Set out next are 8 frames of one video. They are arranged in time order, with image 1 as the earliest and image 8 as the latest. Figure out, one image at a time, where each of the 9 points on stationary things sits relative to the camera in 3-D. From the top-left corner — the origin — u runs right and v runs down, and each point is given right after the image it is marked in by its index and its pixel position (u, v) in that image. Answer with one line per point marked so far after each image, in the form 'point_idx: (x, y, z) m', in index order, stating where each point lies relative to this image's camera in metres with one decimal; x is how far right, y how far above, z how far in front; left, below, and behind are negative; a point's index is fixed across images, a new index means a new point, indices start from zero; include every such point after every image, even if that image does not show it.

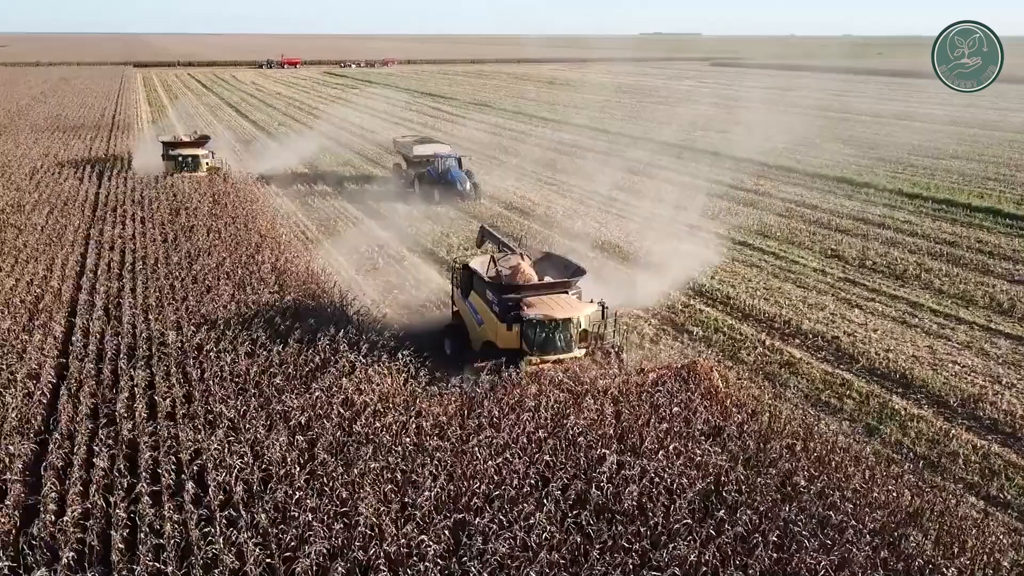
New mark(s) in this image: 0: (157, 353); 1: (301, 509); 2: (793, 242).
0: (-4.2, -0.7, +9.6) m
1: (-1.7, -1.8, +6.5) m
2: (+6.5, +1.1, +19.0) m
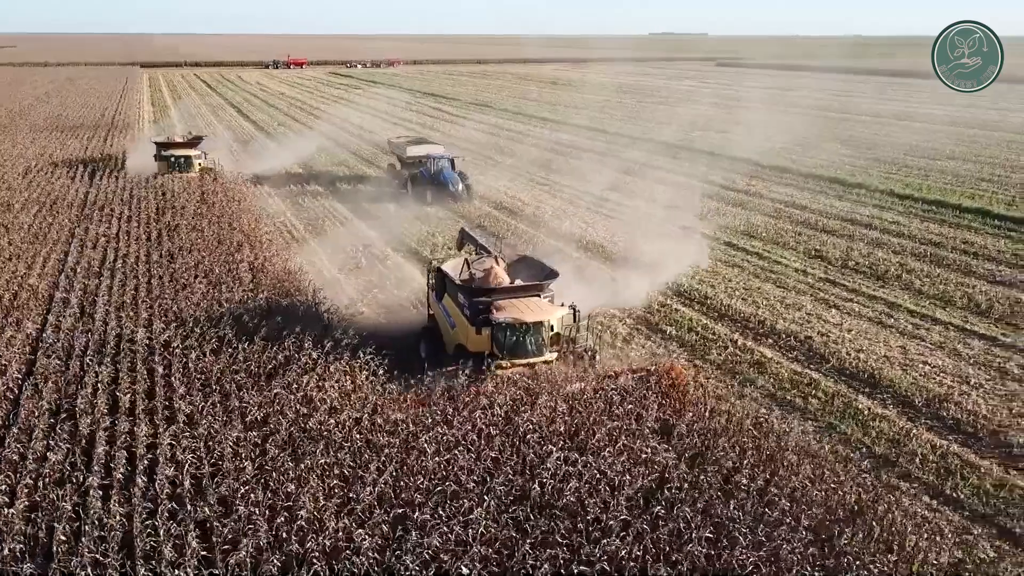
0: (-4.7, -0.7, +9.8) m
1: (-2.2, -1.8, +6.6) m
2: (+6.2, +1.1, +19.1) m
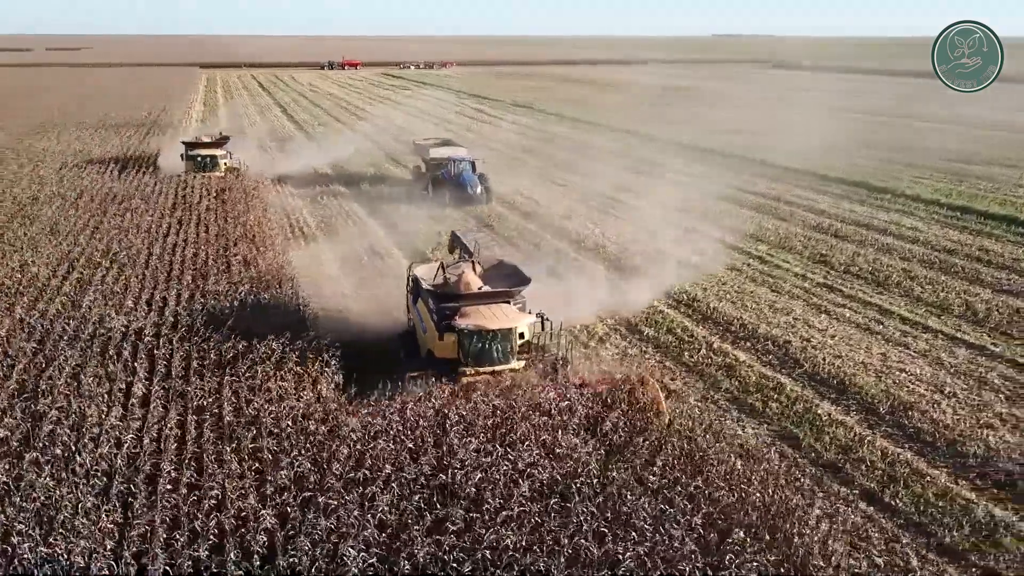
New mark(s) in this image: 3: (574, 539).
0: (-5.2, -0.6, +10.3) m
1: (-3.0, -1.7, +7.0) m
2: (+6.3, +1.0, +18.8) m
3: (+0.5, -2.0, +6.3) m
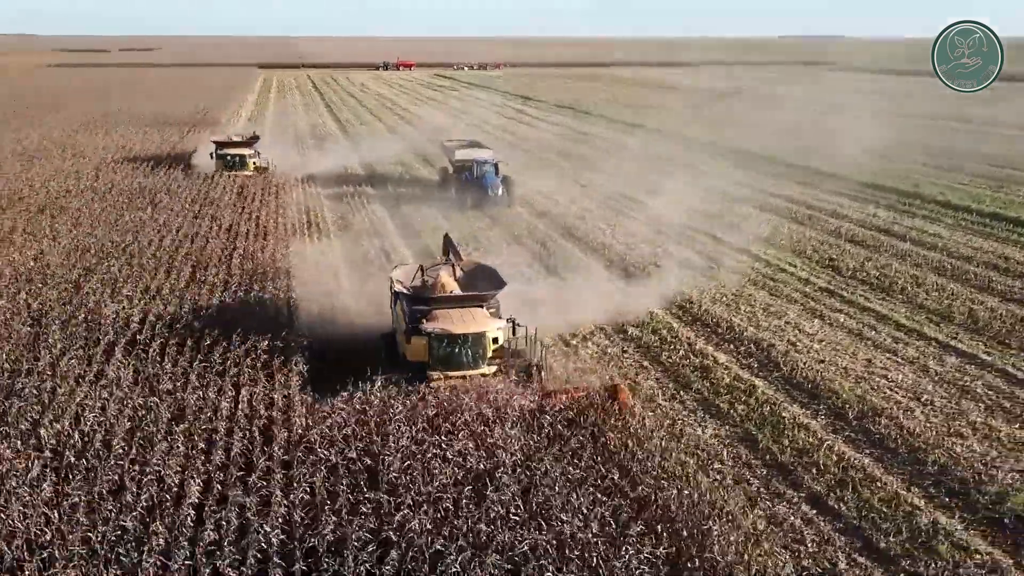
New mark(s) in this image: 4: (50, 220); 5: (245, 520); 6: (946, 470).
0: (-5.6, -0.4, +10.9) m
1: (-3.7, -1.6, +7.4) m
2: (+6.5, +0.9, +18.6) m
3: (-0.3, -1.9, +6.5) m
4: (-9.4, +1.4, +16.6) m
5: (-2.1, -1.9, +6.5) m
6: (+4.9, -2.0, +9.2) m
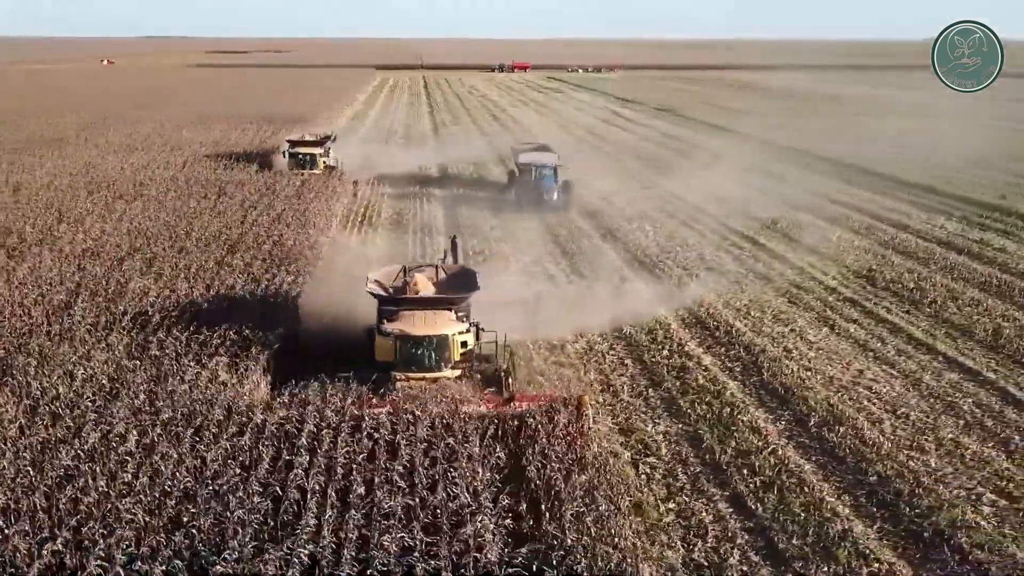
0: (-5.9, -0.1, +12.2) m
1: (-4.5, -1.3, +8.5) m
2: (+7.2, +0.6, +18.2) m
3: (-1.3, -1.8, +7.2) m
4: (-8.7, +1.9, +18.4) m
5: (-3.2, -1.6, +7.4) m
6: (+4.1, -2.1, +9.0) m
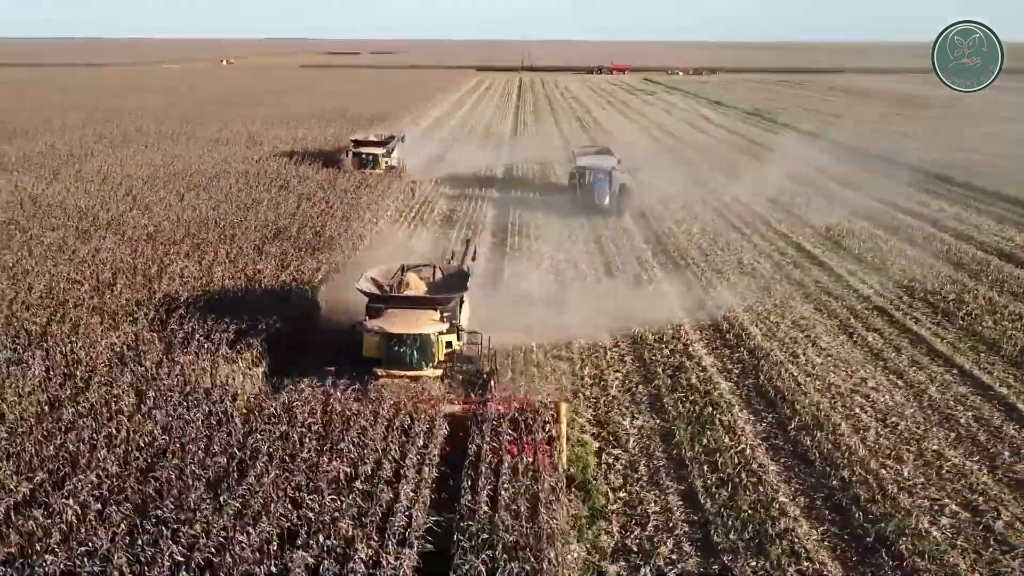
0: (-5.8, +0.2, +13.4) m
1: (-4.9, -1.0, +9.6) m
2: (+8.0, +0.4, +17.7) m
3: (-1.9, -1.6, +7.8) m
4: (-7.7, +2.3, +19.9) m
5: (-3.7, -1.4, +8.3) m
6: (+3.7, -2.2, +9.0) m
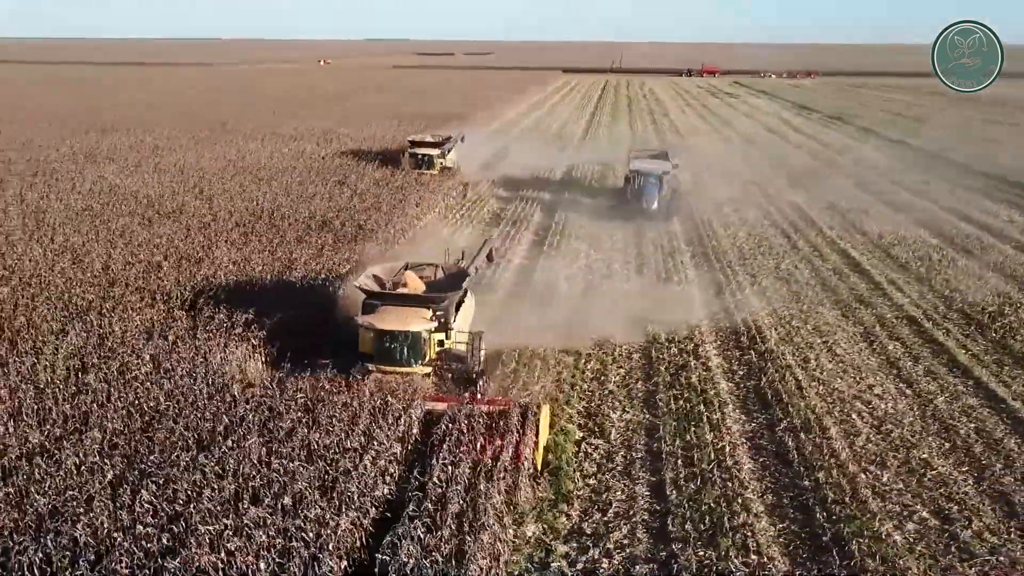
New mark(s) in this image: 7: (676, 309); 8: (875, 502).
0: (-5.5, +0.5, +14.5) m
1: (-5.1, -0.7, +10.6) m
2: (+8.7, +0.2, +17.2) m
3: (-2.3, -1.5, +8.5) m
4: (-6.6, +2.6, +21.1) m
5: (-4.0, -1.2, +9.1) m
6: (+3.4, -2.2, +9.1) m
7: (+3.1, -0.4, +15.4) m
8: (+3.9, -2.3, +8.8) m
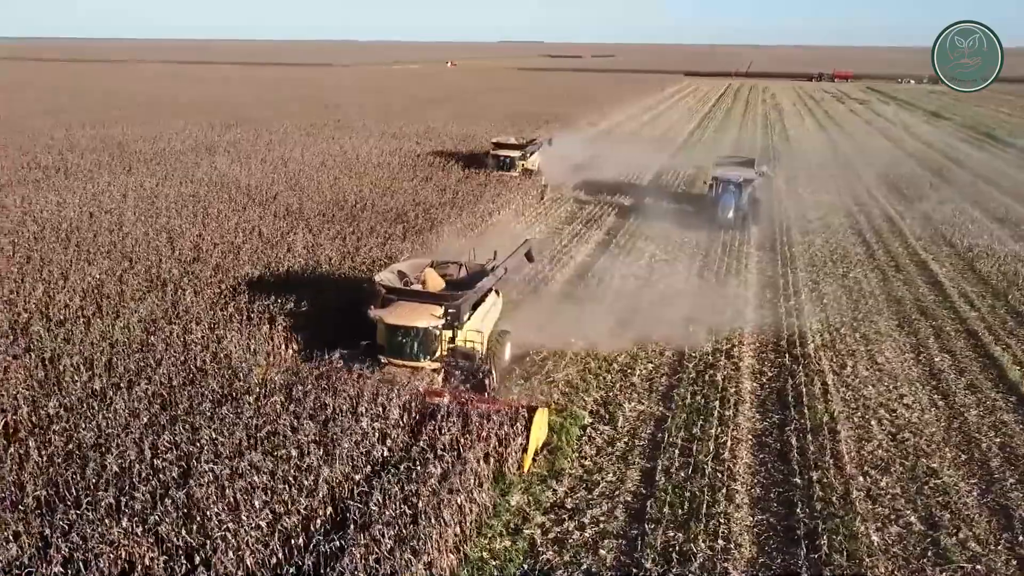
0: (-4.5, +0.9, +15.9) m
1: (-4.7, -0.4, +11.9) m
2: (+9.9, -0.1, +16.5) m
3: (-2.3, -1.2, +9.5) m
4: (-4.5, +3.0, +22.6) m
5: (-3.9, -0.9, +10.4) m
6: (+3.4, -2.2, +9.2) m
7: (+4.1, -0.4, +15.5) m
8: (+3.8, -2.3, +8.8) m
